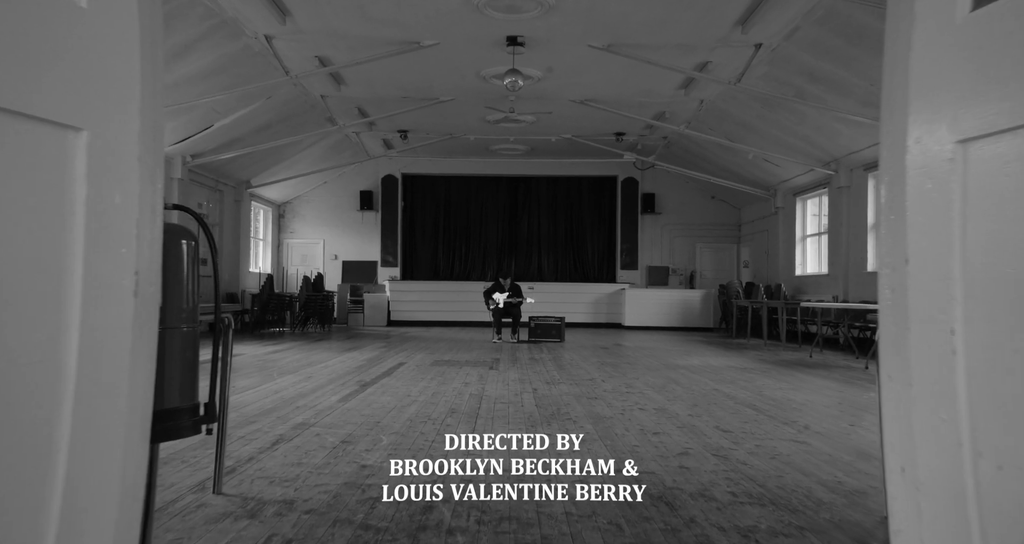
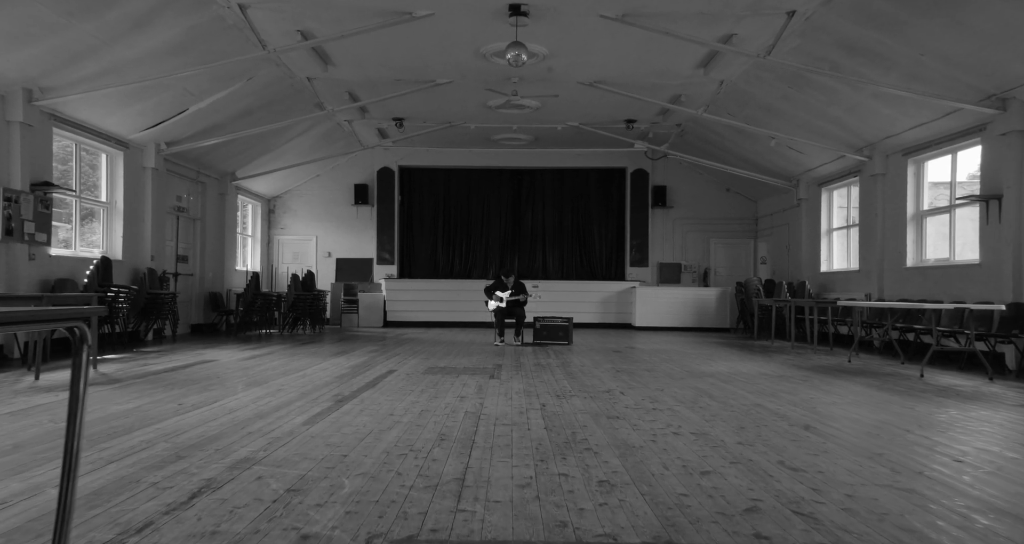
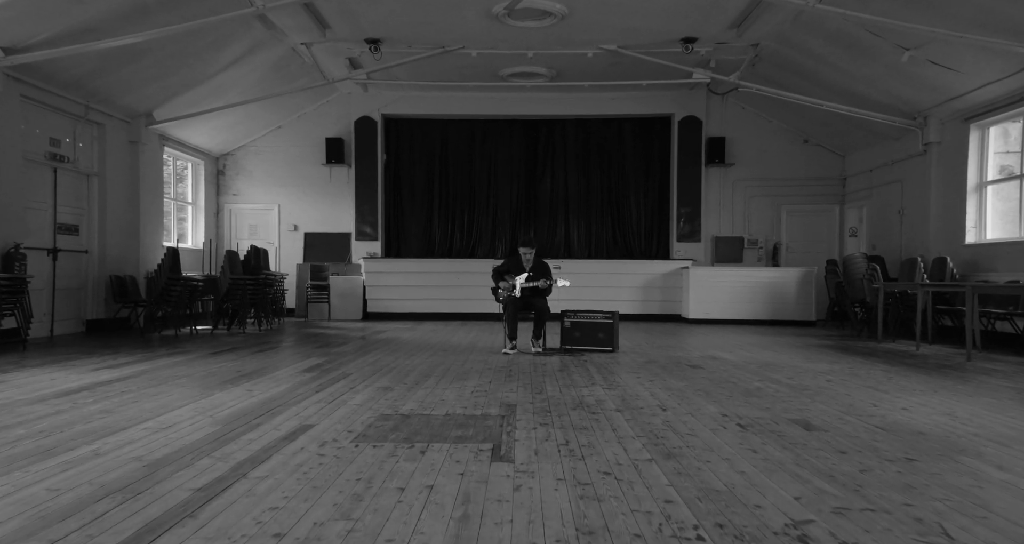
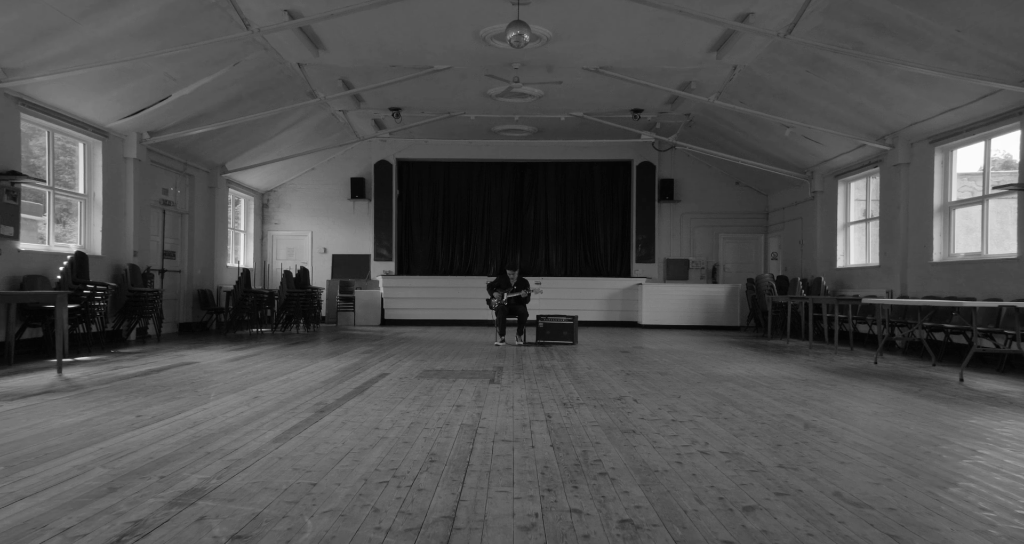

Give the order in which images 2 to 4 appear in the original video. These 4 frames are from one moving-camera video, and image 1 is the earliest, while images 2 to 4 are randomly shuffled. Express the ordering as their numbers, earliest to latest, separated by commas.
2, 4, 3
